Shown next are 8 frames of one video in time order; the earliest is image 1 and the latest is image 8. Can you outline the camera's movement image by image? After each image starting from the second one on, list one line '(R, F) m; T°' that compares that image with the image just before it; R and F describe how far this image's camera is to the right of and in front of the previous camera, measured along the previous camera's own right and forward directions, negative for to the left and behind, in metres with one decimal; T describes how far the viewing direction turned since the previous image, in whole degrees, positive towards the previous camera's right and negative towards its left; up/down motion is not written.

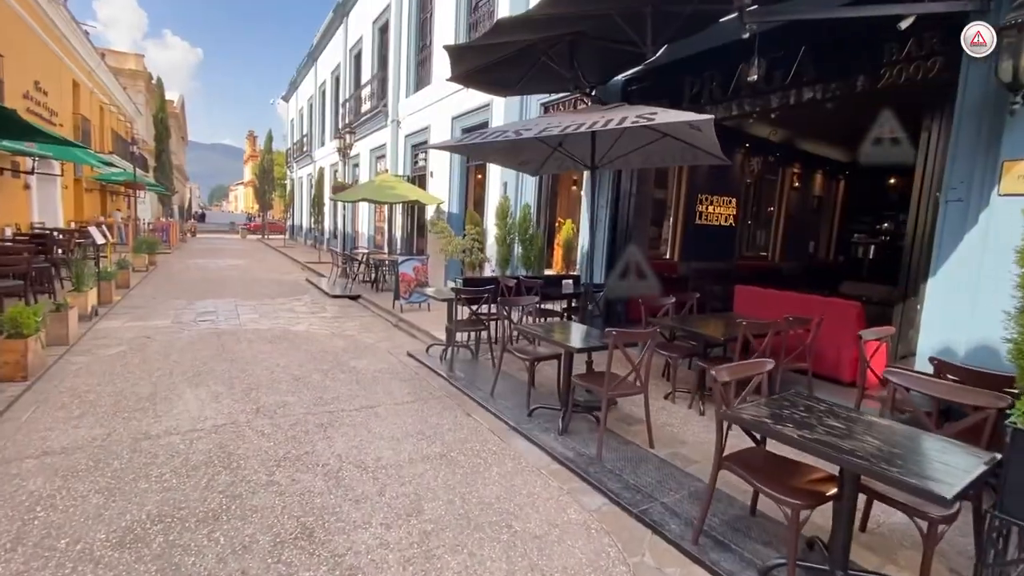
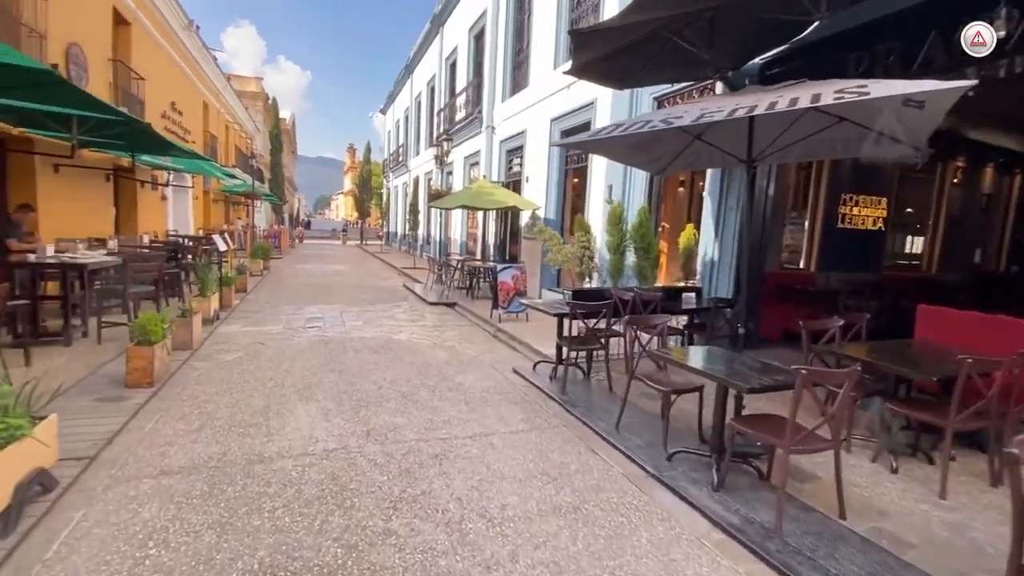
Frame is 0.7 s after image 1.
(-0.4, +0.5) m; -10°
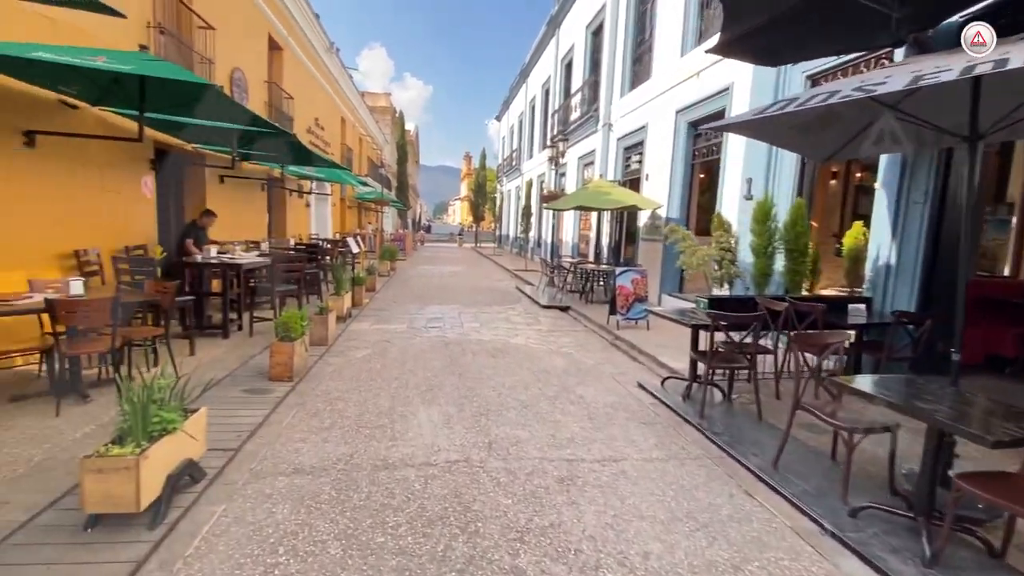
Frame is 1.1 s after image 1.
(-0.2, +0.3) m; -13°
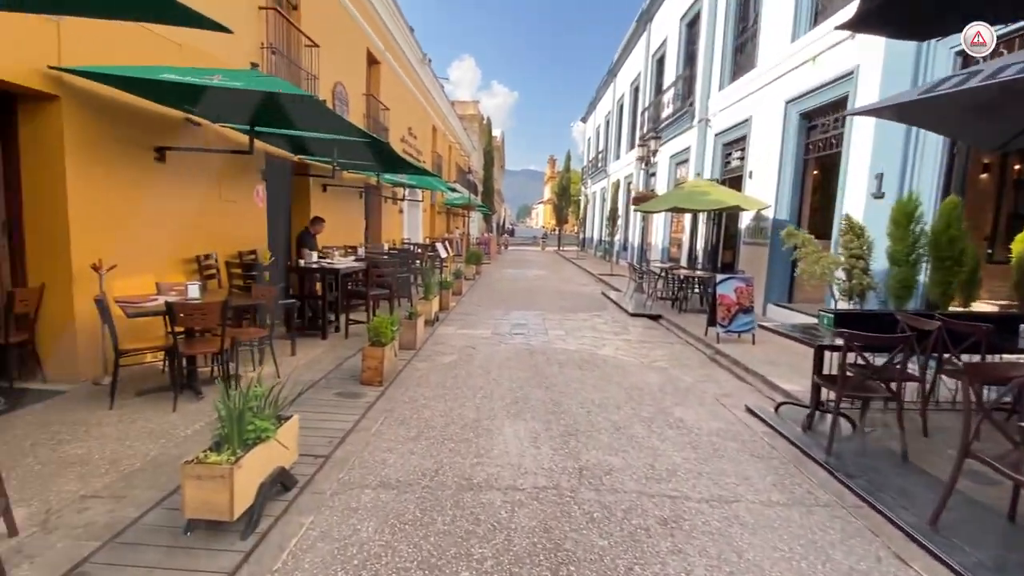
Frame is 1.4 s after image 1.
(-0.1, +0.2) m; -10°
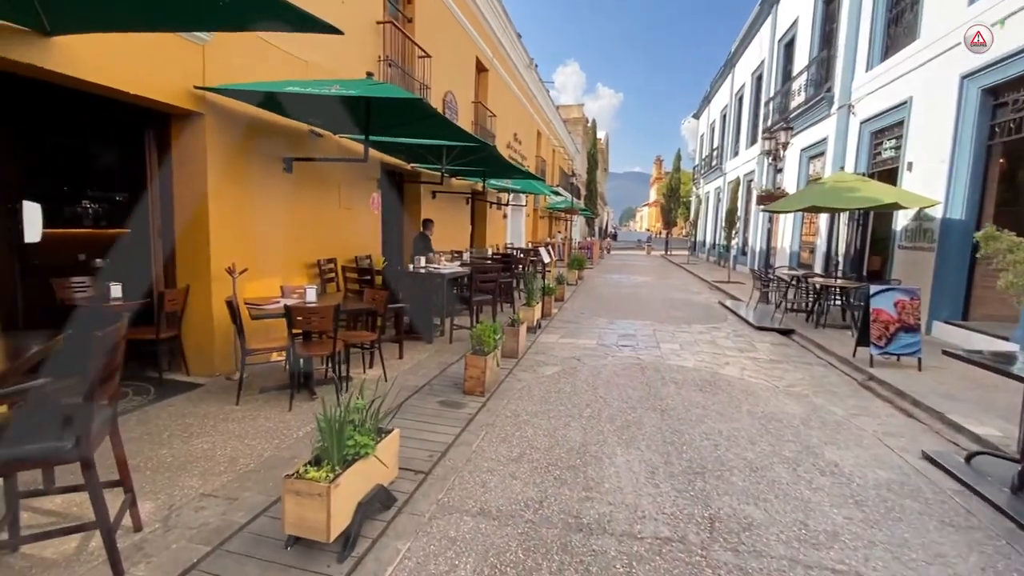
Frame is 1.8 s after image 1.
(-0.1, +0.3) m; -12°
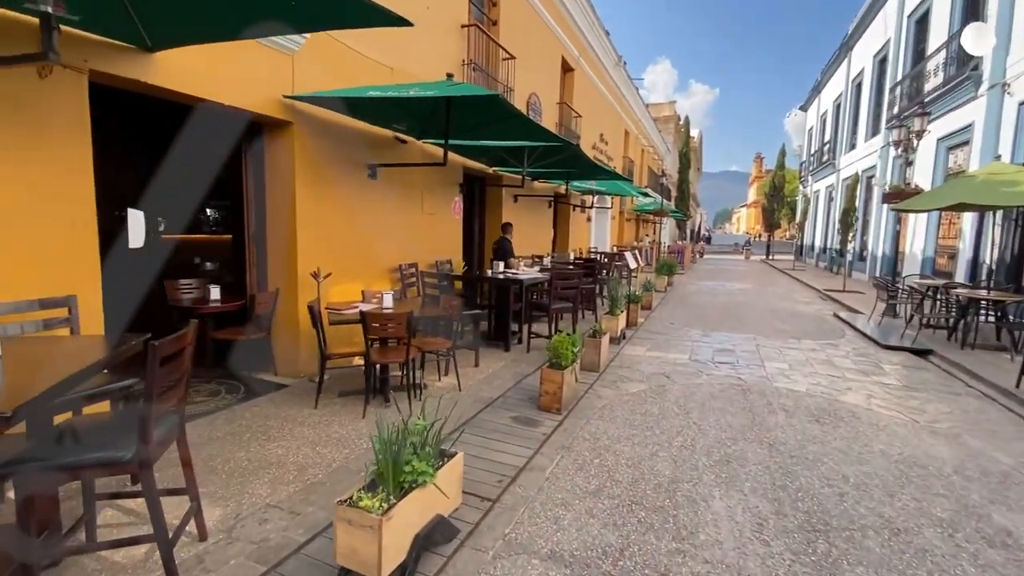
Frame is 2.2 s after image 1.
(0.0, +0.3) m; -10°
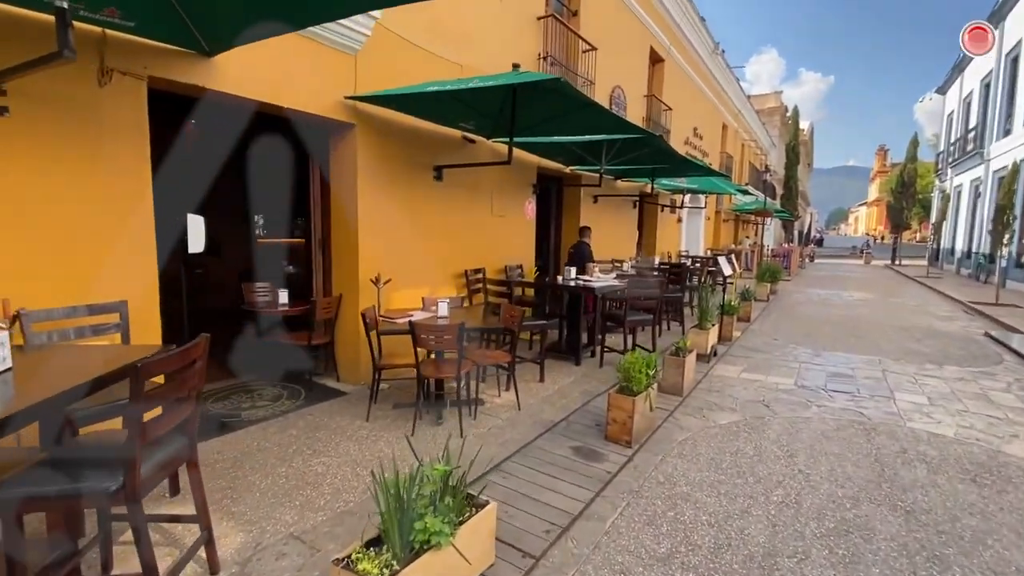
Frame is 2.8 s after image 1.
(+0.2, +0.5) m; -10°
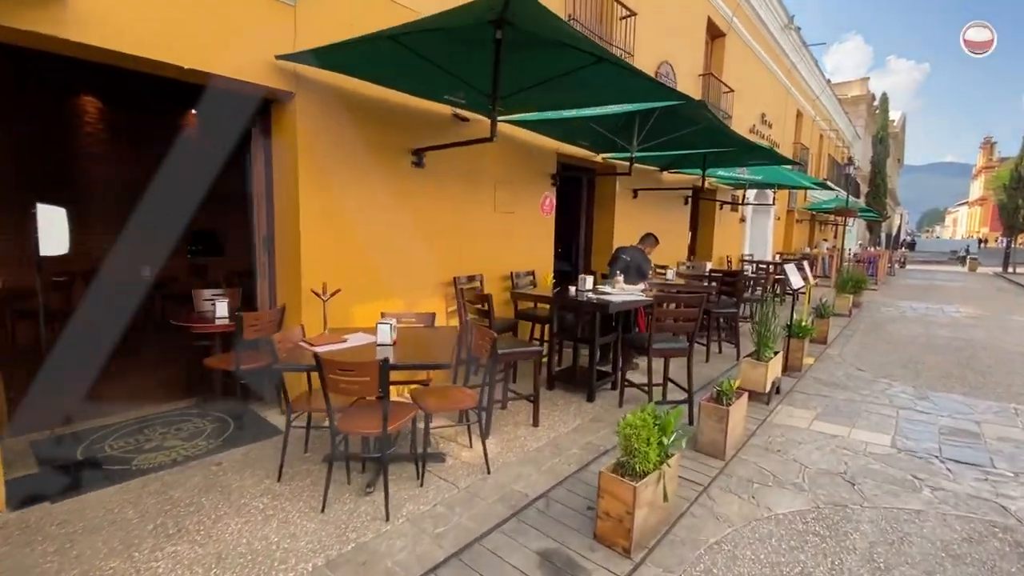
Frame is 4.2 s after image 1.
(+0.5, +1.1) m; -7°
